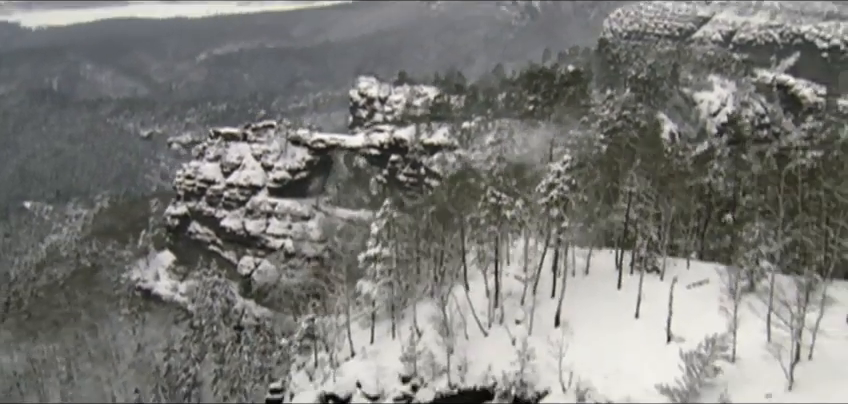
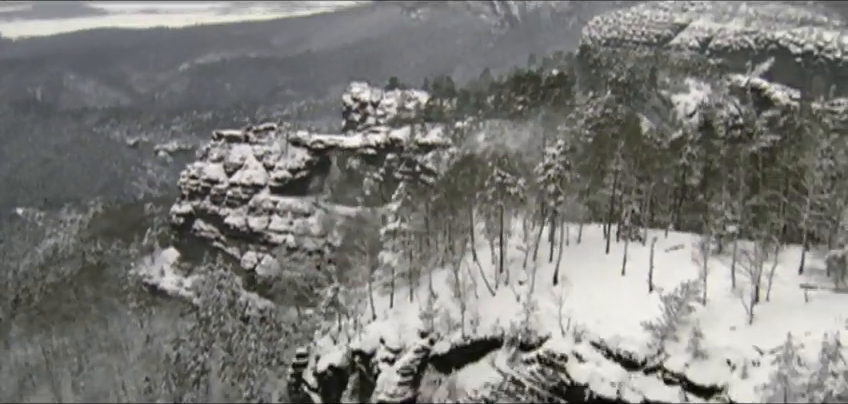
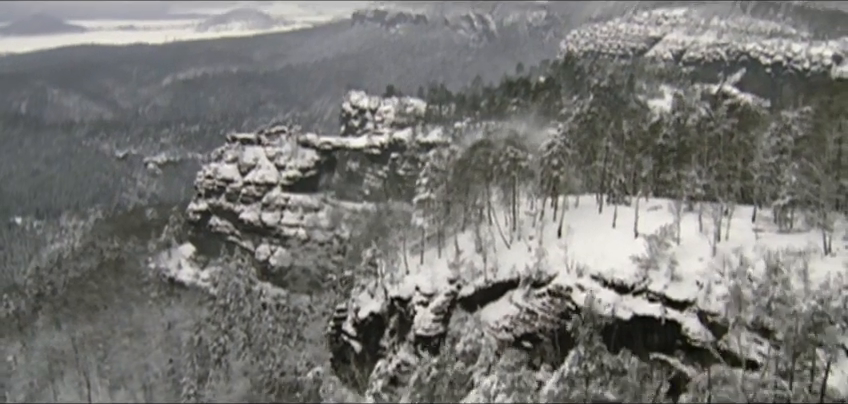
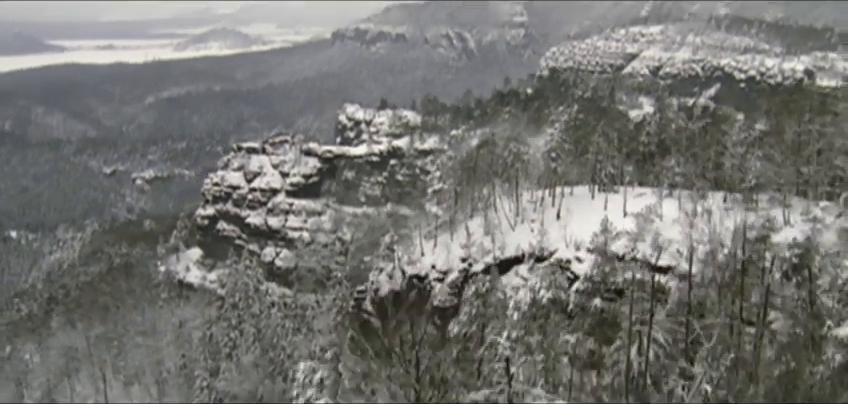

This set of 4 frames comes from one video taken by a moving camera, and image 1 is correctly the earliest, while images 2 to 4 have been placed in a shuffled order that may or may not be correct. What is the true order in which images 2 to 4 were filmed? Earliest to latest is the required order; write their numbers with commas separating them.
2, 3, 4
